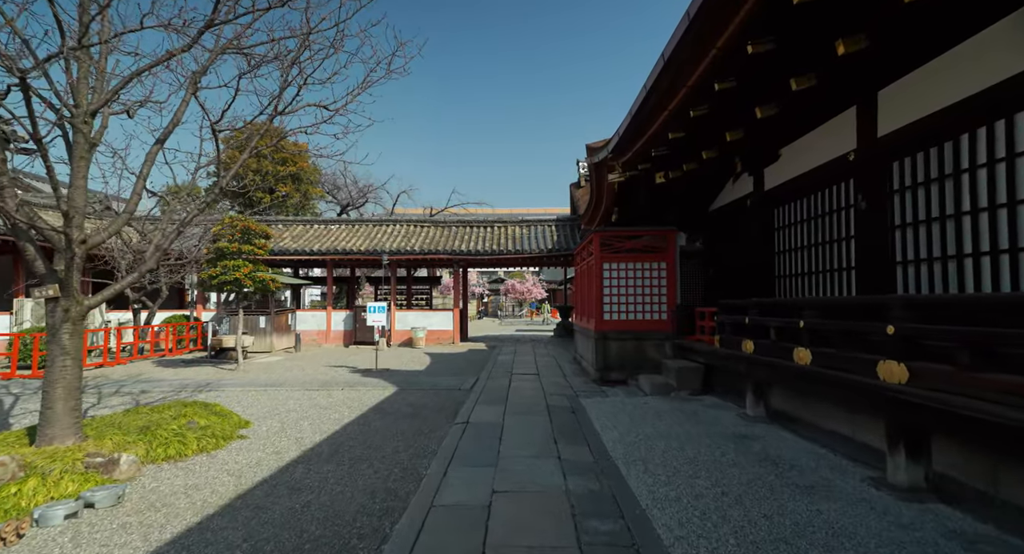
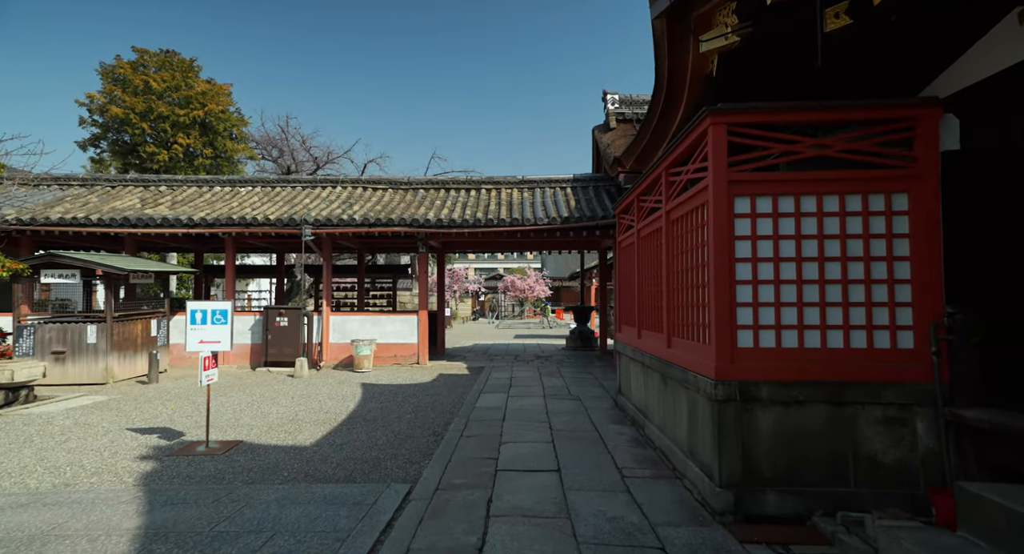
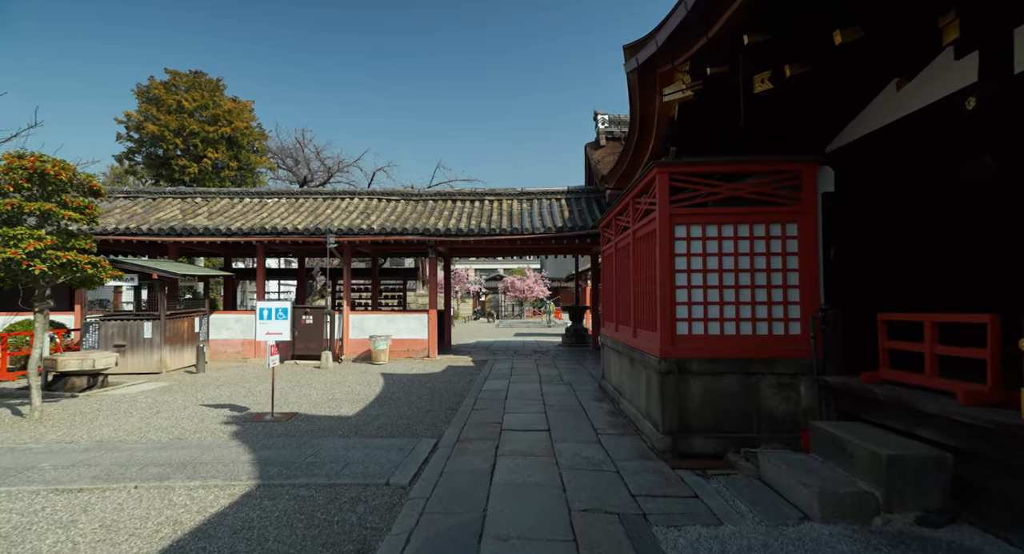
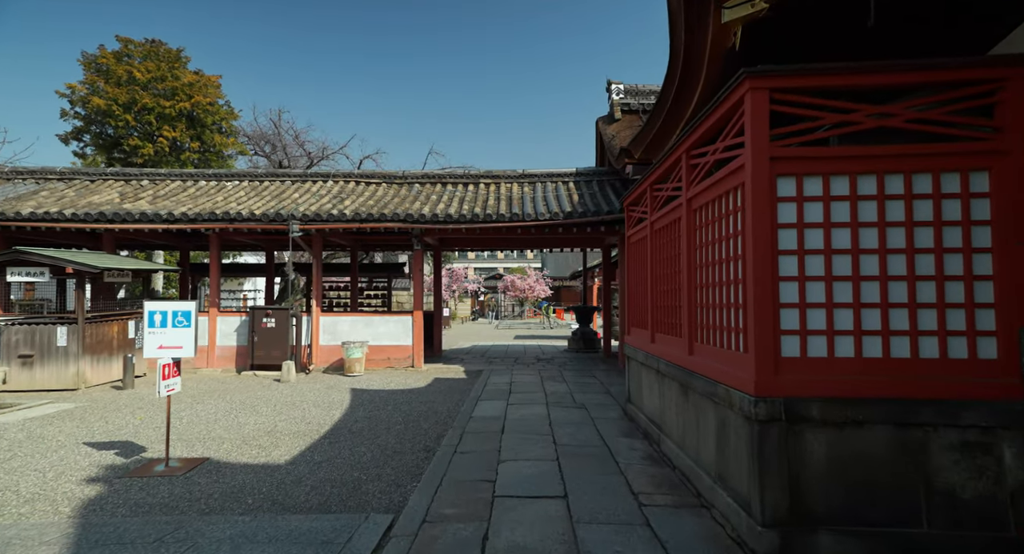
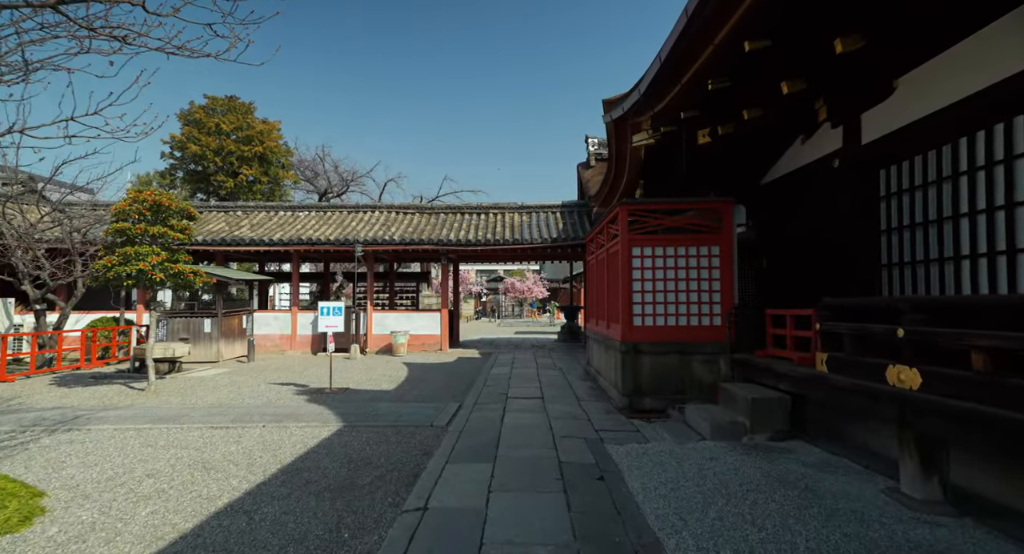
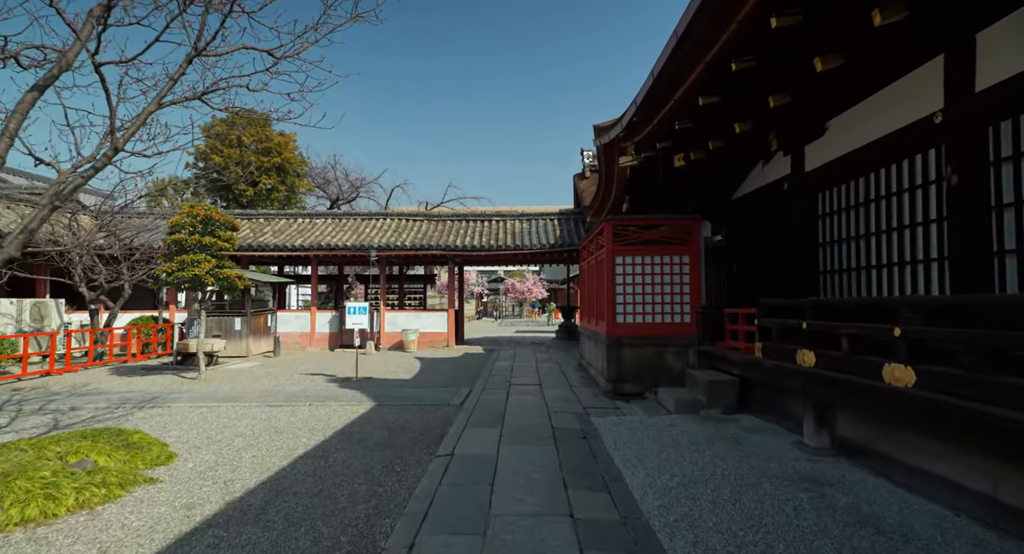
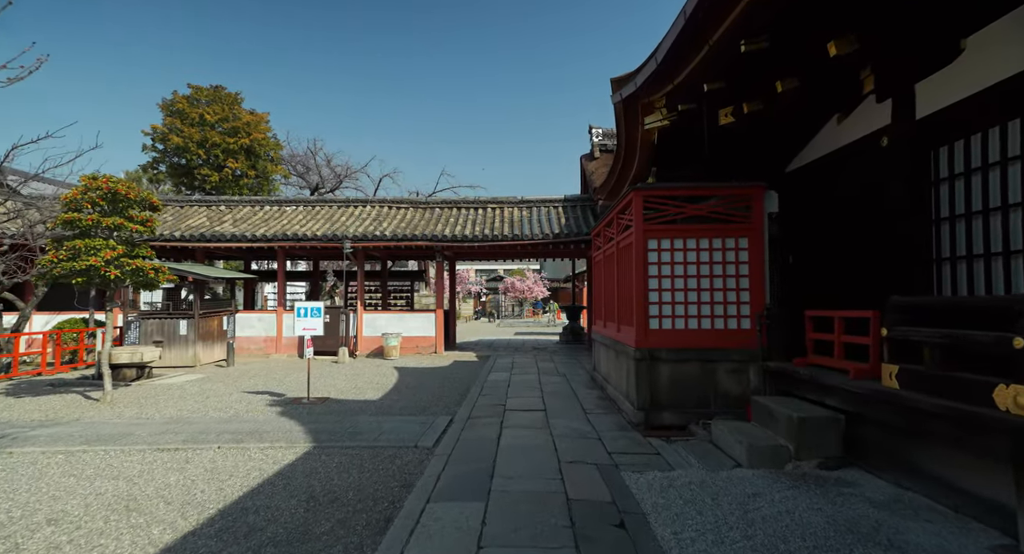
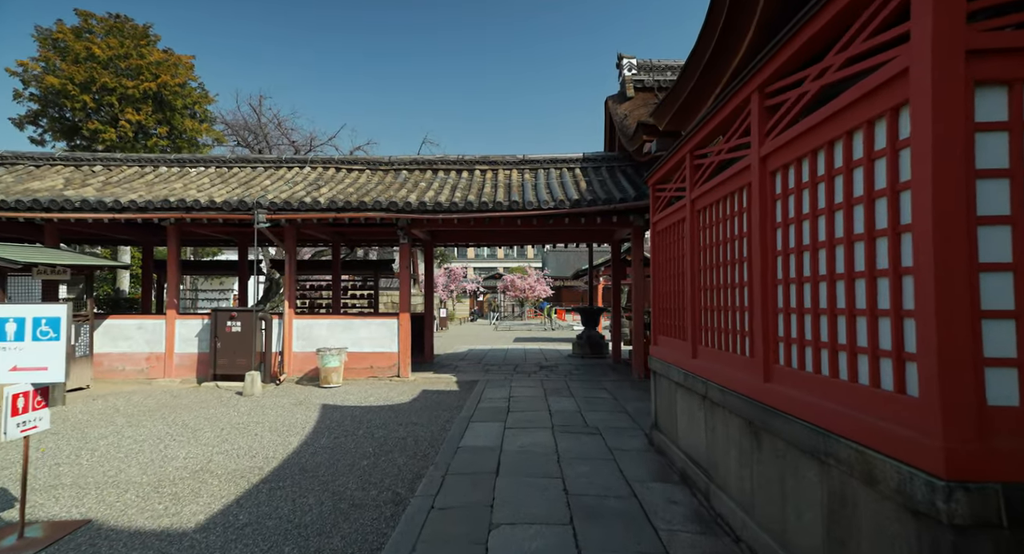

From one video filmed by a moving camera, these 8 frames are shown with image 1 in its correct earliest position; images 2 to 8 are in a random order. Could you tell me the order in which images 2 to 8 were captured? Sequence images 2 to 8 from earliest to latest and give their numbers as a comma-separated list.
6, 5, 7, 3, 2, 4, 8
